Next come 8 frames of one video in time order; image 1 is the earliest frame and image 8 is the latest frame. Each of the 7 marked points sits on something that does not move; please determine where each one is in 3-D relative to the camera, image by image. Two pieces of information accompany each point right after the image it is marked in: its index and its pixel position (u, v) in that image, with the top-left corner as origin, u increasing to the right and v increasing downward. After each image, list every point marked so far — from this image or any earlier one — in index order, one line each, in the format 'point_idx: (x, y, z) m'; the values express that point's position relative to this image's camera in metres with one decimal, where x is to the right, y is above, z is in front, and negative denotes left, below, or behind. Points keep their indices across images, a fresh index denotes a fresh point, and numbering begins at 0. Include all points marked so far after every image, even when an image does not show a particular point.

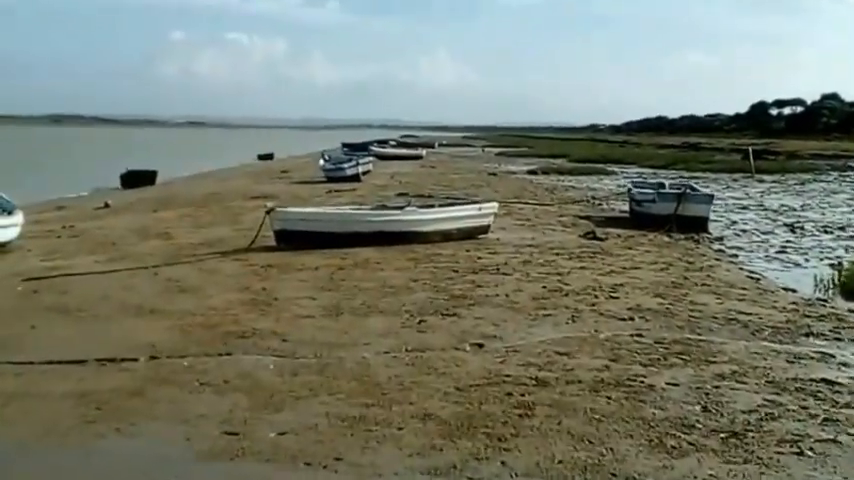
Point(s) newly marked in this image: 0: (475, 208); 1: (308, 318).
0: (+1.0, +0.7, +19.6) m
1: (-1.4, -0.9, +11.5) m
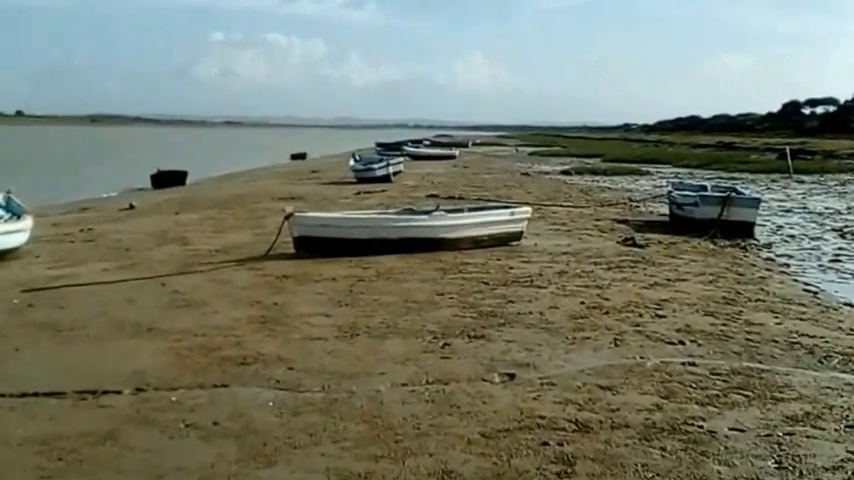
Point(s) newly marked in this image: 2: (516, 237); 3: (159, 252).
0: (+1.5, +0.5, +18.4) m
1: (-1.1, -1.1, +10.3) m
2: (+1.7, +0.1, +18.6) m
3: (-4.9, -0.3, +17.6) m
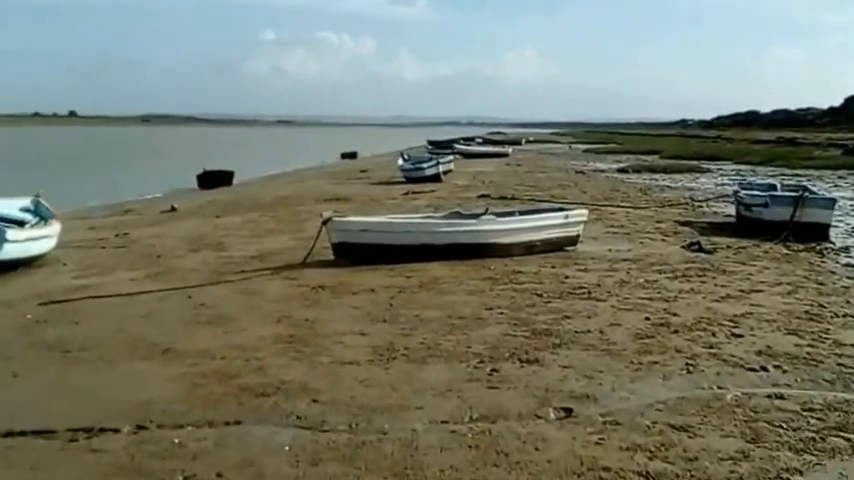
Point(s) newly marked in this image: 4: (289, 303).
0: (+2.4, +0.4, +17.1) m
1: (-0.7, -1.2, +9.2) m
2: (+2.6, 0.0, +17.3) m
3: (-4.1, -0.4, +16.7) m
4: (-1.8, -0.8, +12.4) m
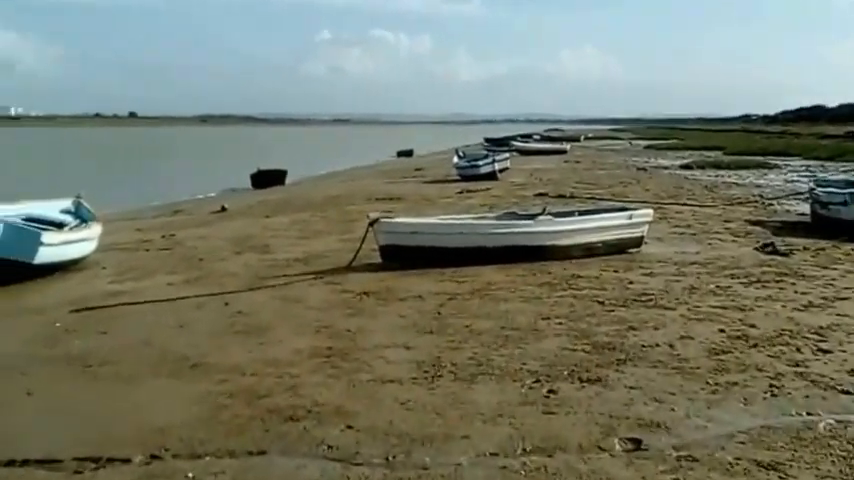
0: (+3.3, +0.4, +16.0) m
1: (-0.3, -1.2, +8.3) m
2: (+3.5, -0.1, +16.2) m
3: (-3.2, -0.4, +16.0) m
4: (-1.2, -0.9, +11.6) m
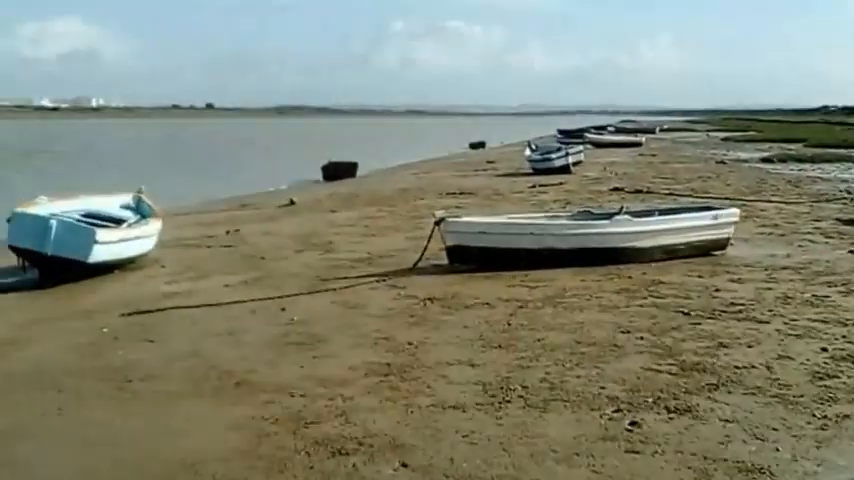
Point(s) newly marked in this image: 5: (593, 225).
0: (+4.4, +0.4, +14.8) m
1: (+0.2, -1.3, +7.4) m
2: (+4.6, -0.1, +15.1) m
3: (-2.1, -0.4, +15.3) m
4: (-0.4, -0.9, +10.8) m
5: (+2.4, +0.2, +14.1) m
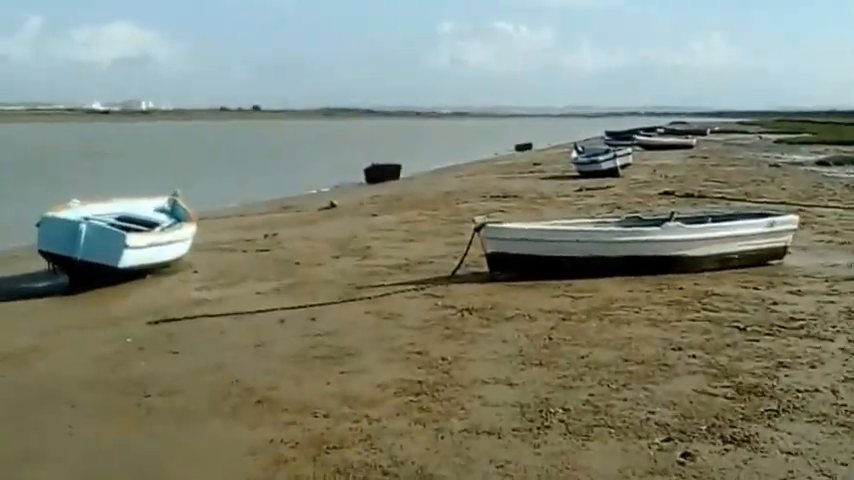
0: (+5.0, +0.2, +14.0) m
1: (+0.4, -1.4, +6.8) m
2: (+5.2, -0.2, +14.3) m
3: (-1.5, -0.5, +14.8) m
4: (0.0, -1.0, +10.2) m
5: (+3.0, +0.1, +13.4) m
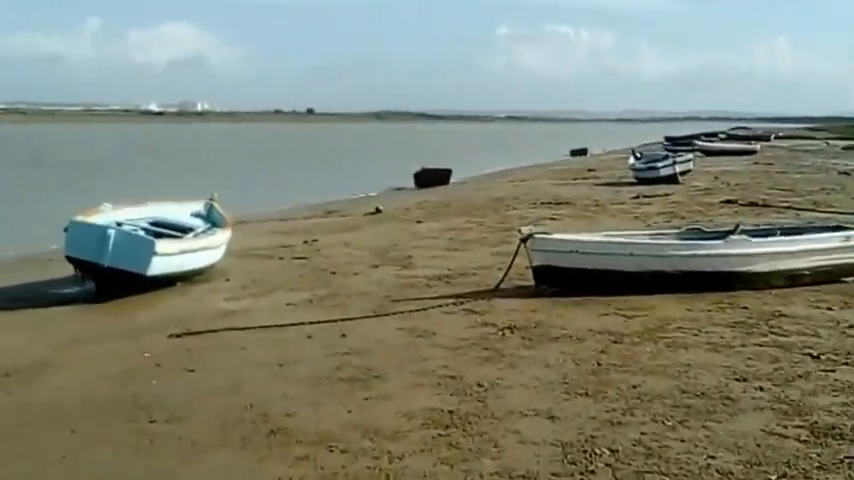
0: (+5.5, 0.0, +12.9) m
1: (+0.6, -1.5, +6.0) m
2: (+5.8, -0.4, +13.1) m
3: (-0.9, -0.6, +14.1) m
4: (+0.3, -1.1, +9.4) m
5: (+3.6, -0.1, +12.4) m
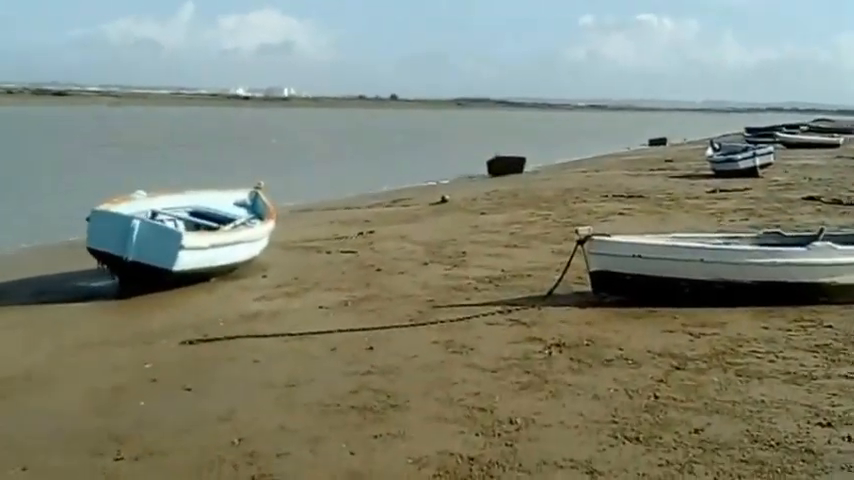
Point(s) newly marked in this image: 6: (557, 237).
0: (+6.1, -0.1, +11.3) m
1: (+0.6, -1.6, +4.8) m
2: (+6.3, -0.6, +11.5) m
3: (-0.2, -0.6, +12.9) m
4: (+0.6, -1.2, +8.2) m
5: (+4.1, -0.2, +11.0) m
6: (+2.4, +0.1, +17.4) m
